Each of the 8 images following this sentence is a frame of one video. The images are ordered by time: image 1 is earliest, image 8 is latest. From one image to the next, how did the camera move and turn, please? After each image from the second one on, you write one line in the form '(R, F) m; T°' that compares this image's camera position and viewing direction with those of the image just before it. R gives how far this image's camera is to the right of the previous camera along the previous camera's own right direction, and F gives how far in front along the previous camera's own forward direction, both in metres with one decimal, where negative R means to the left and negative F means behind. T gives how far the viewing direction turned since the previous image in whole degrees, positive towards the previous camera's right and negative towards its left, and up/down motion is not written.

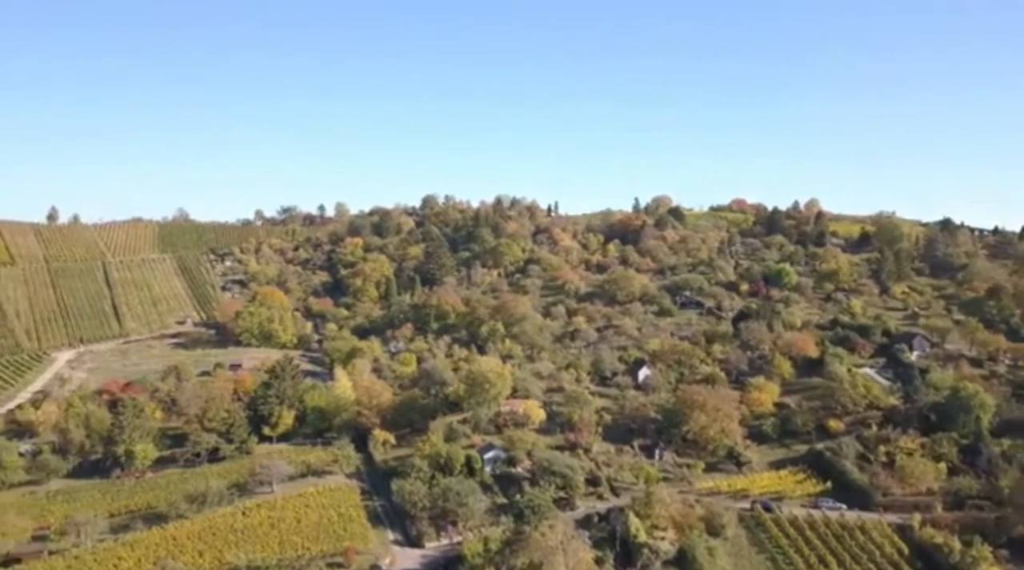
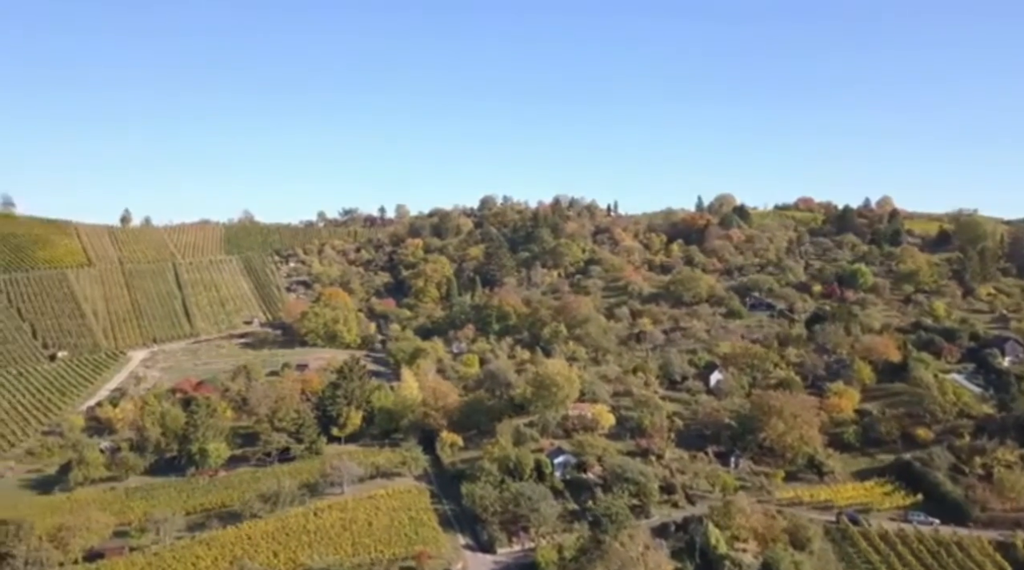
(-0.3, +0.2) m; -4°
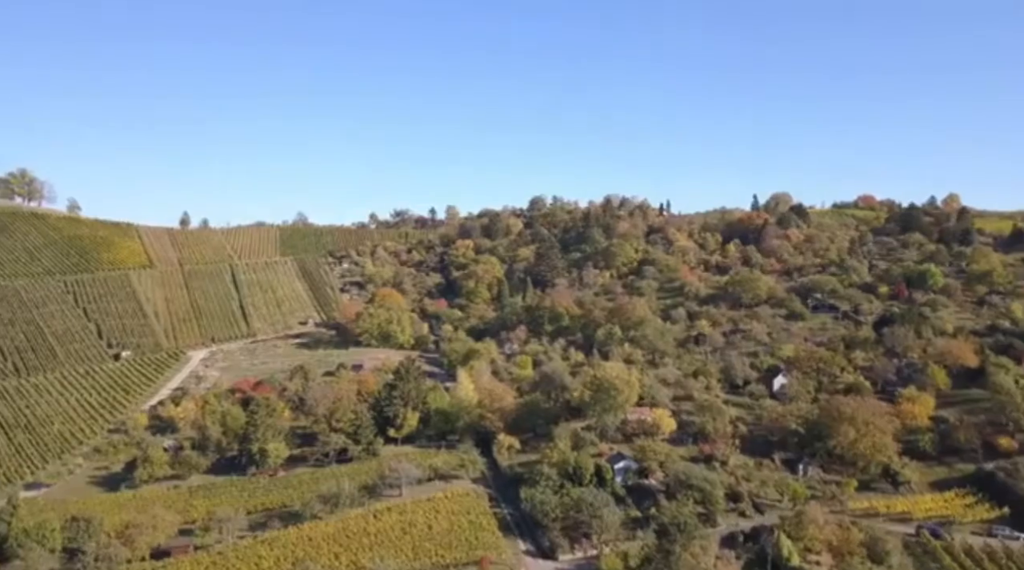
(-0.3, +0.3) m; -3°
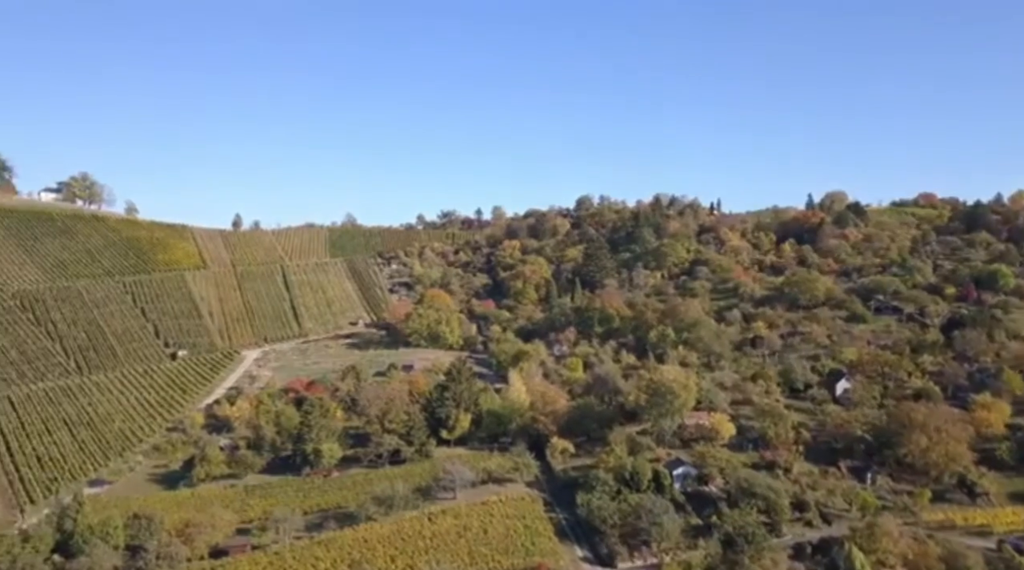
(-0.3, +0.4) m; -3°
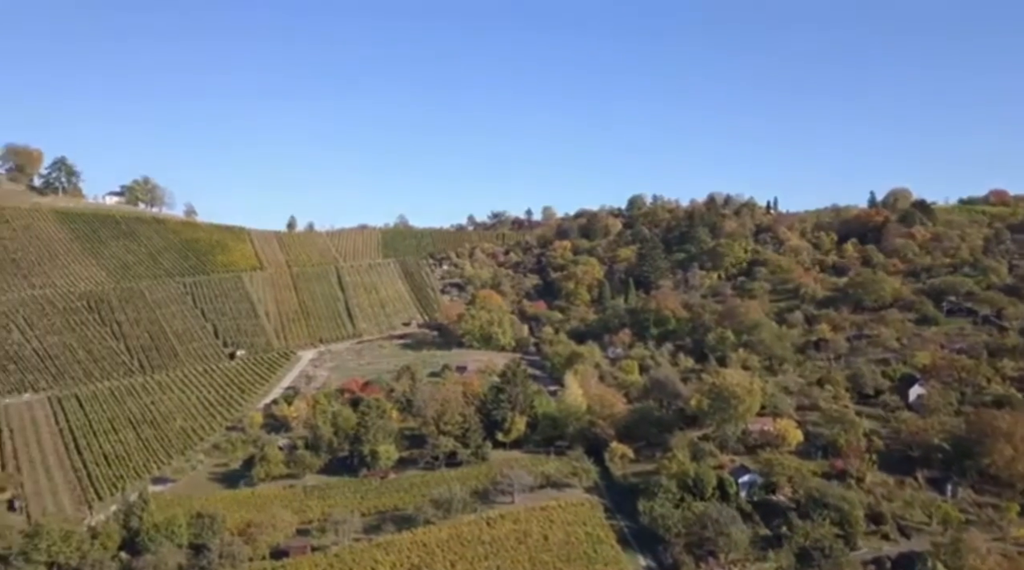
(-0.3, +0.5) m; -3°
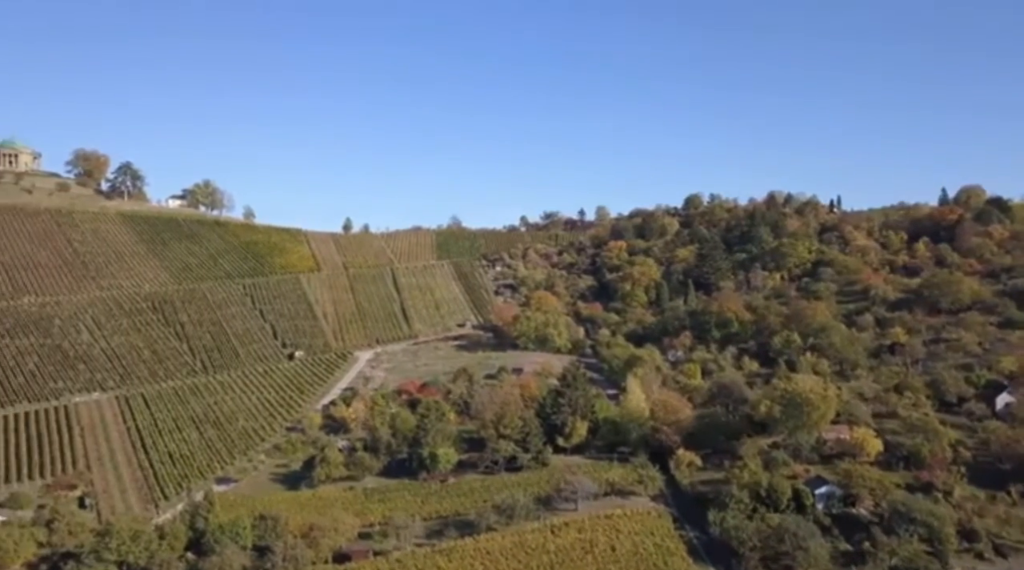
(-0.4, +0.7) m; -3°
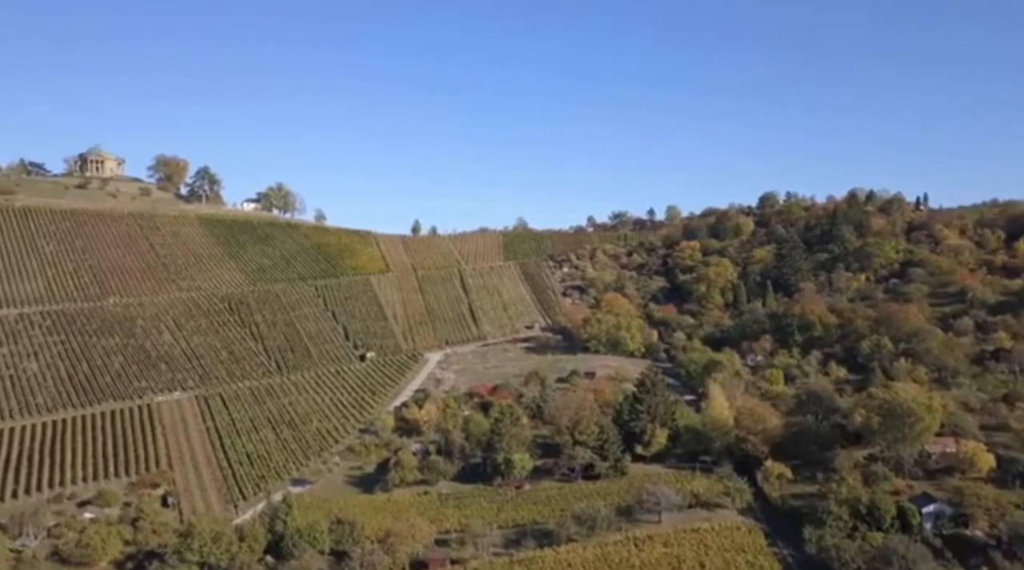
(-0.5, +1.2) m; -4°
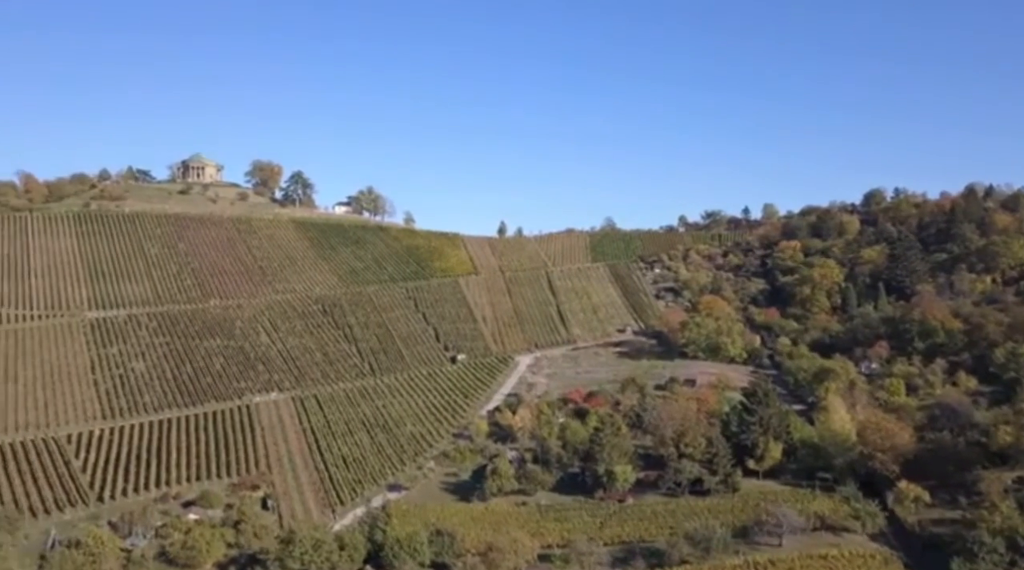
(-0.8, +2.0) m; -5°
